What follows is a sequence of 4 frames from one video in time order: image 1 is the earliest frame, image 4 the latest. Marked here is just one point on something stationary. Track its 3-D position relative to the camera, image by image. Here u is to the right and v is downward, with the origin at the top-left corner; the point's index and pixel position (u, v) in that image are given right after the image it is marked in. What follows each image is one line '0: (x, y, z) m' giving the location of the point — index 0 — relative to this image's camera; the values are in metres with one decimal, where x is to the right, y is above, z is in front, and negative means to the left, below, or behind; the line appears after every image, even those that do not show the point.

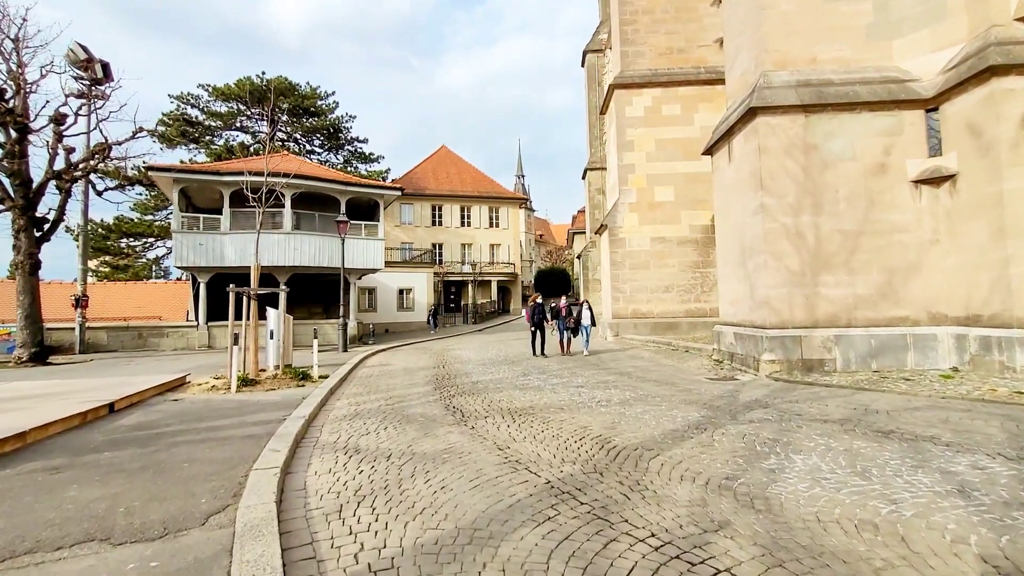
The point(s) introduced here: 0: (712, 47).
0: (+7.7, +9.3, +19.2) m
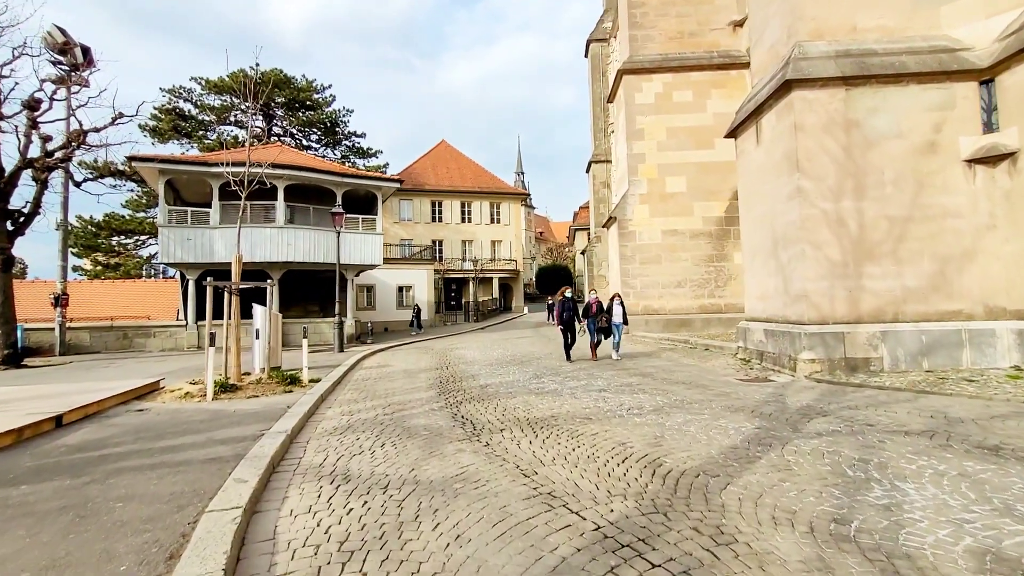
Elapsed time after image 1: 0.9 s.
0: (+7.9, +9.5, +18.3) m
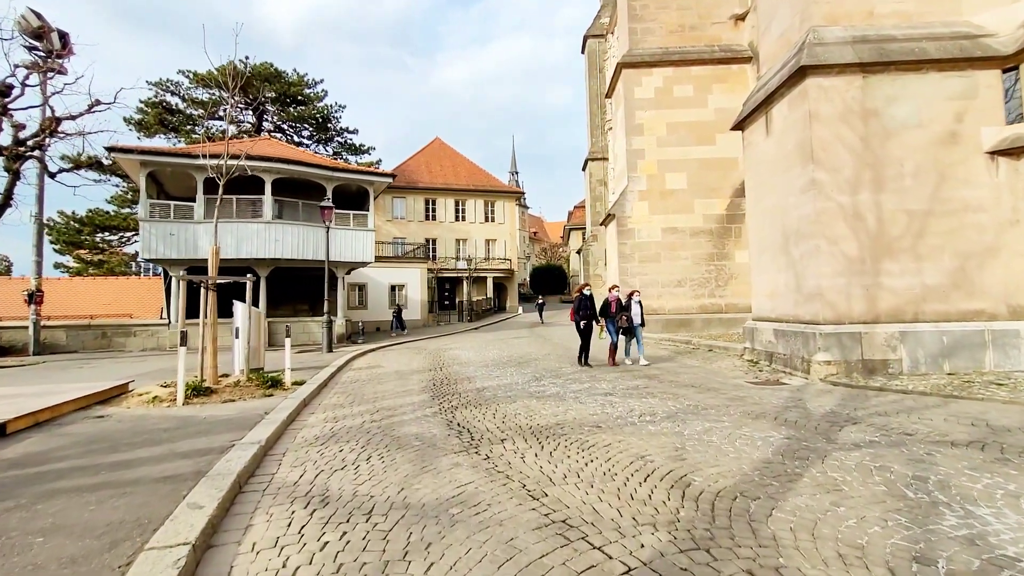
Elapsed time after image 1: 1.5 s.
0: (+7.7, +9.5, +17.9) m
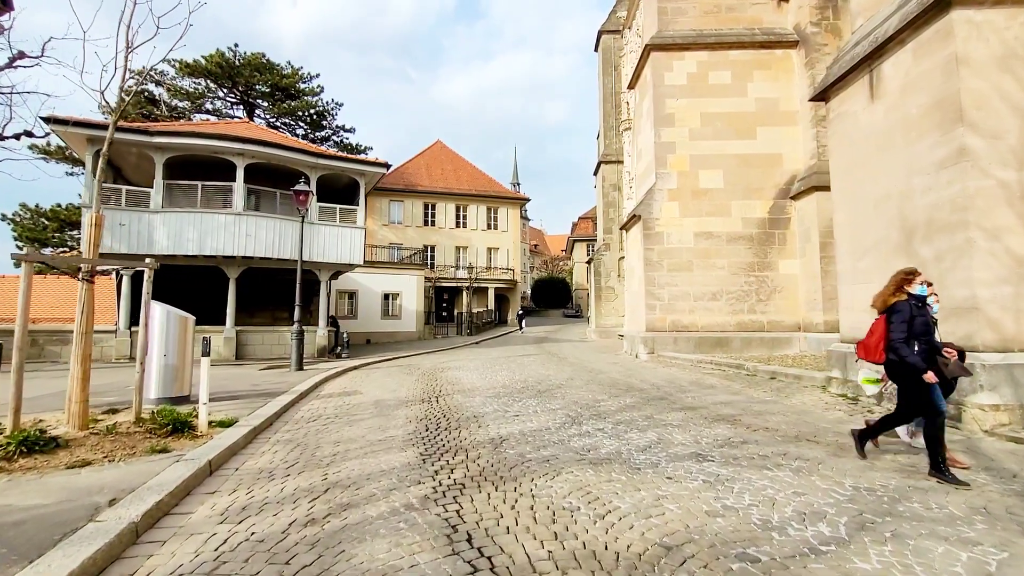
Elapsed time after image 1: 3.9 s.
0: (+8.2, +9.0, +15.9) m
